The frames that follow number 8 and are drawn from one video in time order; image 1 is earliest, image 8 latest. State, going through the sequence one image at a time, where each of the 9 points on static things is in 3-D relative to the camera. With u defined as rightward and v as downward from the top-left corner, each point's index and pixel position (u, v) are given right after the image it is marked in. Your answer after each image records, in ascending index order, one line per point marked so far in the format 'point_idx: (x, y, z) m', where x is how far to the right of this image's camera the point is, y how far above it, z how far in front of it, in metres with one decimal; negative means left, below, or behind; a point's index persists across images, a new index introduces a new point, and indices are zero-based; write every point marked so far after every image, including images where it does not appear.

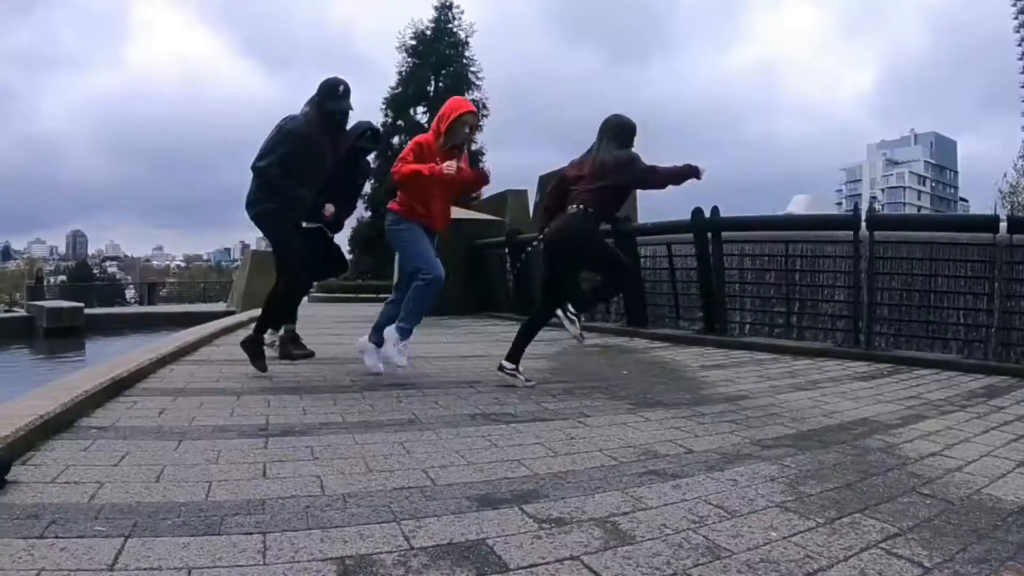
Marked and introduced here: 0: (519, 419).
0: (+0.1, -0.8, +4.2) m
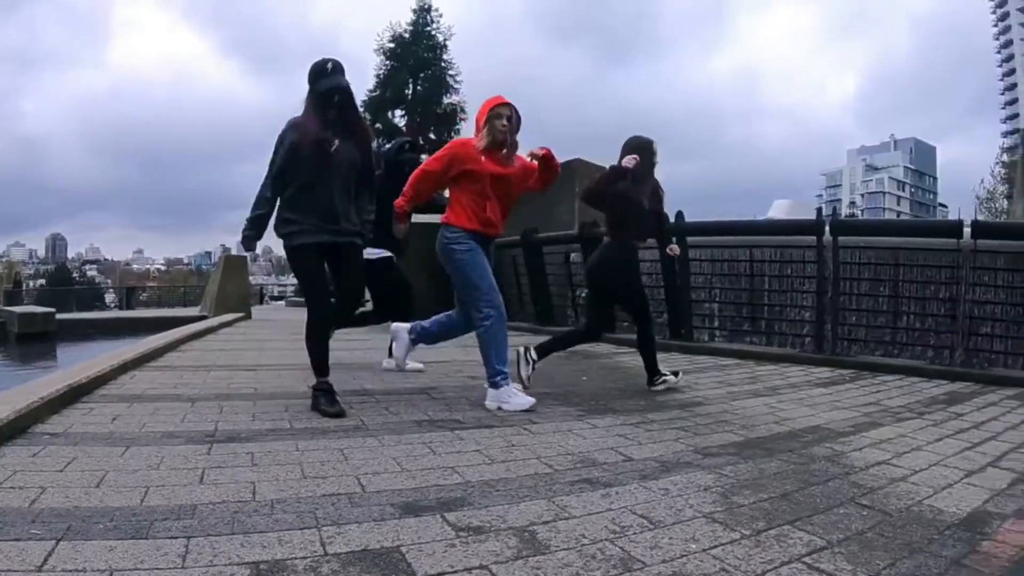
0: (-0.2, -0.8, +4.1) m
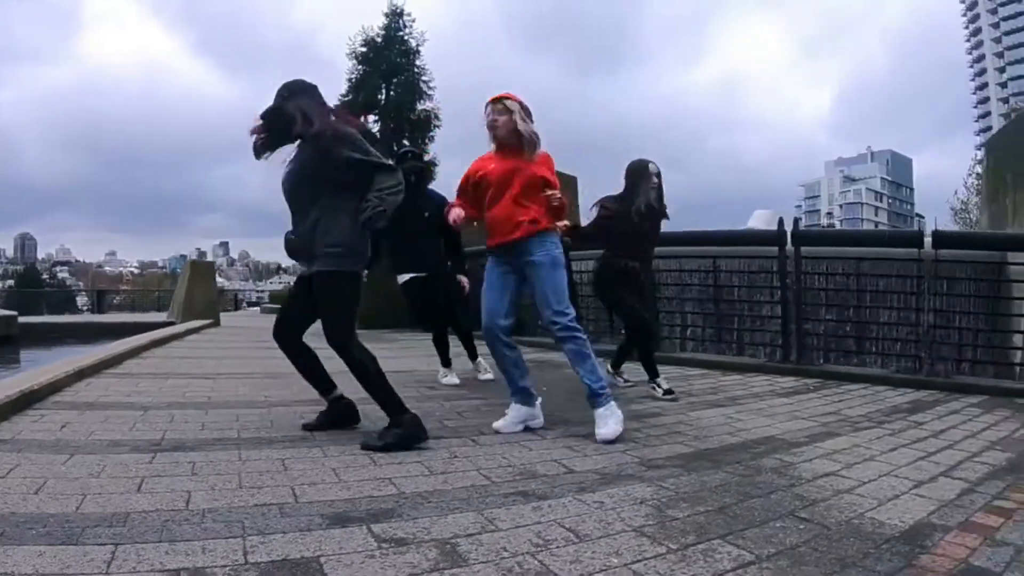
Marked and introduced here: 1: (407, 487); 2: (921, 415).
0: (-0.5, -0.8, +4.0) m
1: (-0.5, -0.9, +3.4) m
2: (+2.2, -0.7, +4.1) m
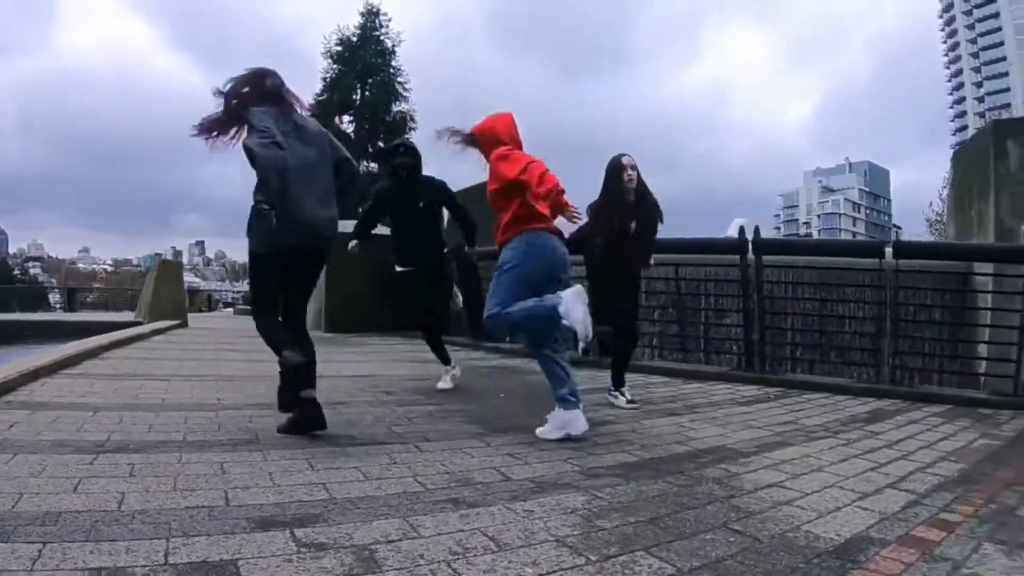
0: (-0.8, -0.8, +3.9) m
1: (-0.8, -0.9, +3.3) m
2: (+1.9, -0.7, +3.9) m
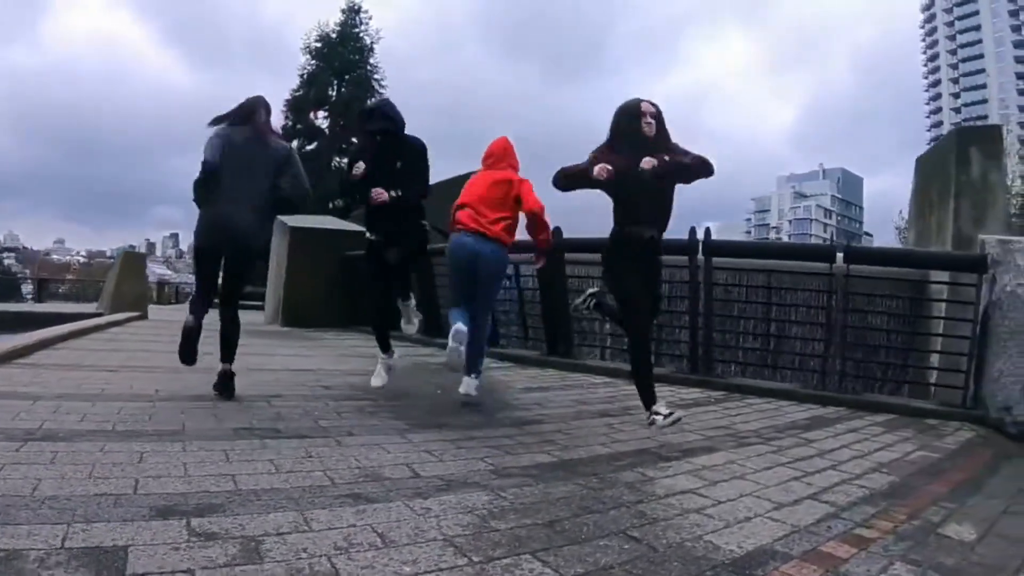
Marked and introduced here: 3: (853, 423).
0: (-1.2, -0.8, +3.8) m
1: (-1.2, -0.8, +3.2) m
2: (+1.5, -0.7, +3.8) m
3: (+1.8, -0.7, +4.0) m
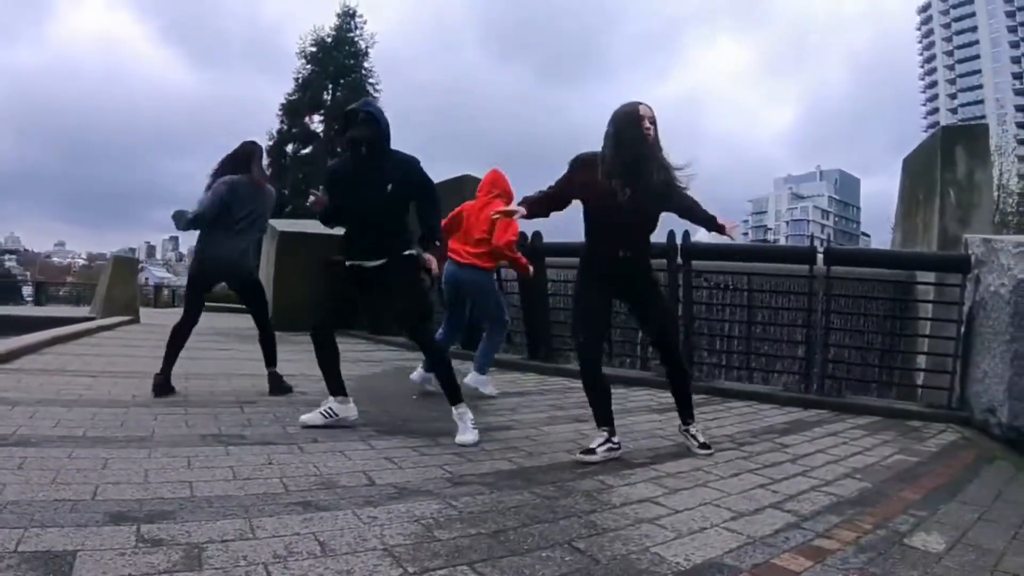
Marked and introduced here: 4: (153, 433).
0: (-1.4, -0.8, +3.8) m
1: (-1.3, -0.9, +3.2) m
2: (+1.4, -0.7, +3.7) m
3: (+1.7, -0.7, +3.9) m
4: (-1.9, -0.8, +4.0) m
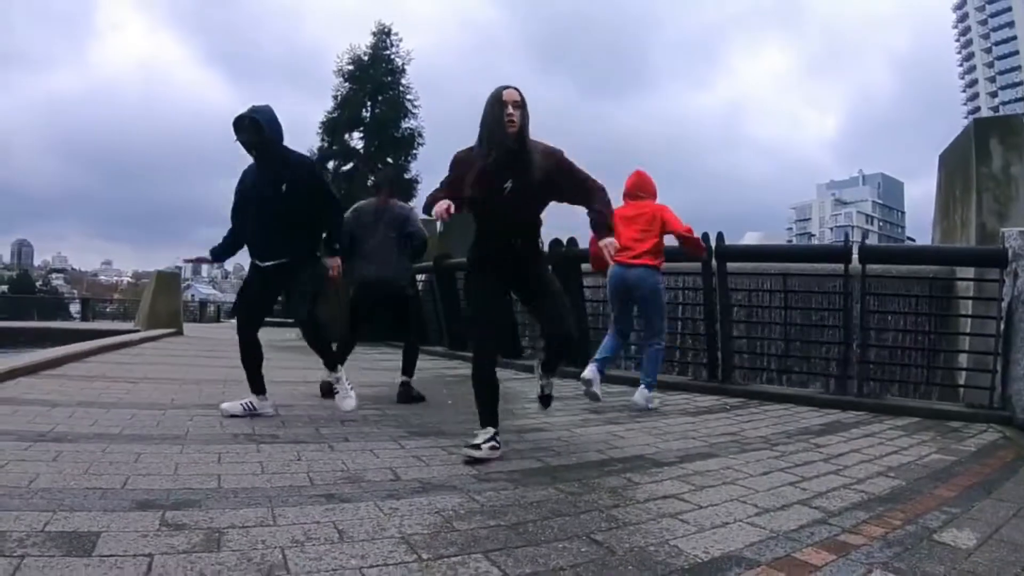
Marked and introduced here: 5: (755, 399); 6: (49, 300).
0: (-1.2, -0.8, +3.9) m
1: (-1.2, -0.9, +3.3) m
2: (+1.5, -0.7, +3.6) m
3: (+1.8, -0.7, +3.8) m
4: (-1.8, -0.8, +4.1) m
5: (+1.7, -0.8, +5.2) m
6: (-11.3, -0.2, +18.3) m
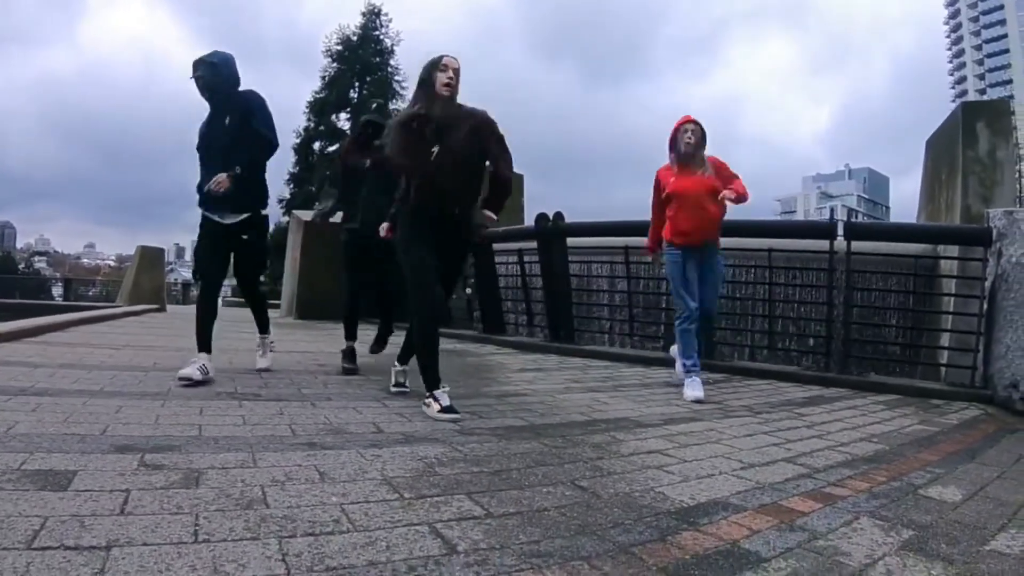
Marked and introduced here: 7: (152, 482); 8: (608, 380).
0: (-1.3, -0.6, +3.8) m
1: (-1.3, -0.6, +3.2) m
2: (+1.4, -0.6, +3.6) m
3: (+1.7, -0.6, +3.8) m
4: (-1.9, -0.6, +4.1) m
5: (+1.6, -0.7, +5.3) m
6: (-11.7, +0.1, +18.0) m
7: (-1.3, -0.7, +2.6) m
8: (+0.6, -0.6, +4.8) m
